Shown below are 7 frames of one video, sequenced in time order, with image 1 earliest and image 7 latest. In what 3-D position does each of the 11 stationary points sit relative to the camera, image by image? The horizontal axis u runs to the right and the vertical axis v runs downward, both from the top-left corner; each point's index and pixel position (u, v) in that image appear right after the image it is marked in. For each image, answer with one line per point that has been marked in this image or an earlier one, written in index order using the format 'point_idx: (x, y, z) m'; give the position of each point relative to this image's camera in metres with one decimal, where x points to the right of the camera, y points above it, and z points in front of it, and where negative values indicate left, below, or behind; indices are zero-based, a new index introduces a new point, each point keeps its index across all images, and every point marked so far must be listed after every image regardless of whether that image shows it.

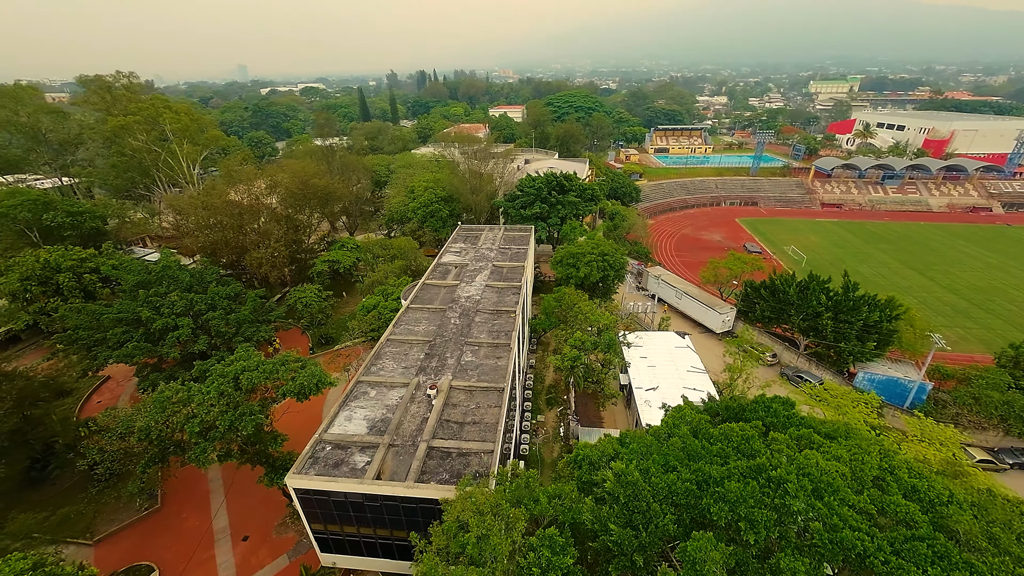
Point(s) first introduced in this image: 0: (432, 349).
0: (-3.7, -2.9, +19.4) m
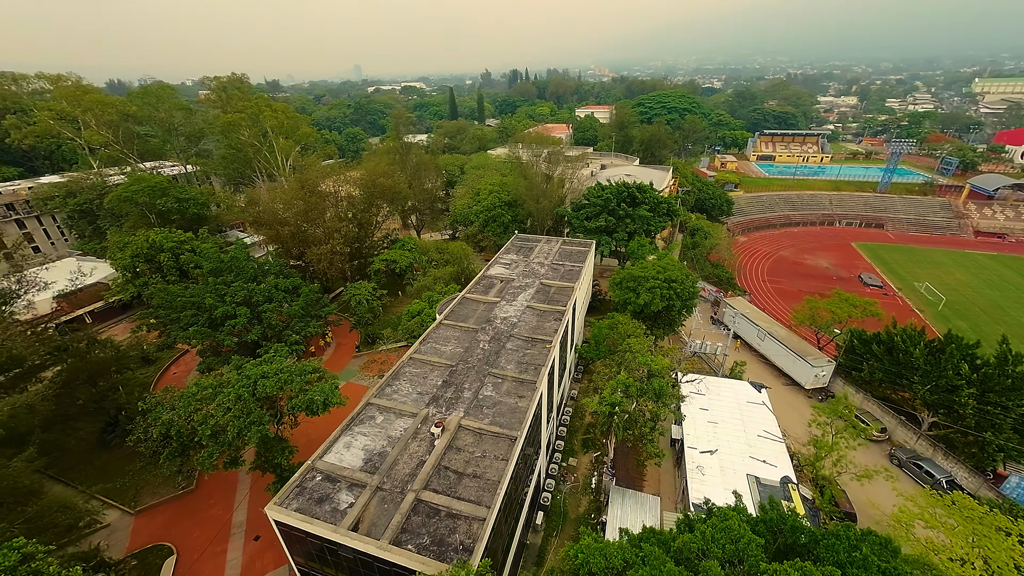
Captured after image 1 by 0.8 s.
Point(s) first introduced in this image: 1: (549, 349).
0: (-2.6, -3.8, +17.7) m
1: (+1.7, -2.8, +19.4) m
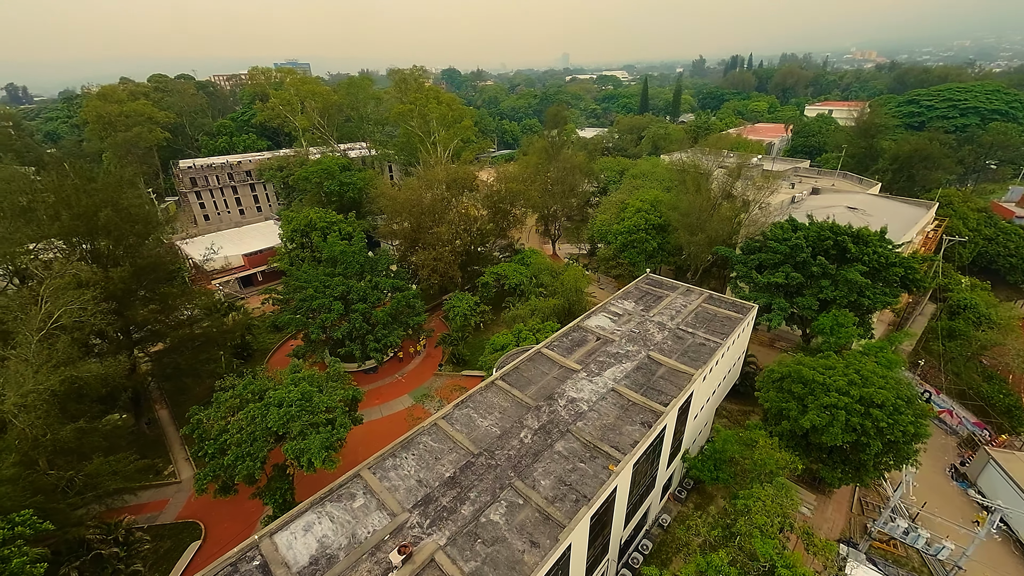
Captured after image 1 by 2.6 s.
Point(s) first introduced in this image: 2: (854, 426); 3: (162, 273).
0: (-1.6, -5.9, +13.4) m
1: (+3.1, -5.9, +13.1) m
2: (+13.3, -5.3, +16.2) m
3: (-16.7, +0.7, +19.5) m
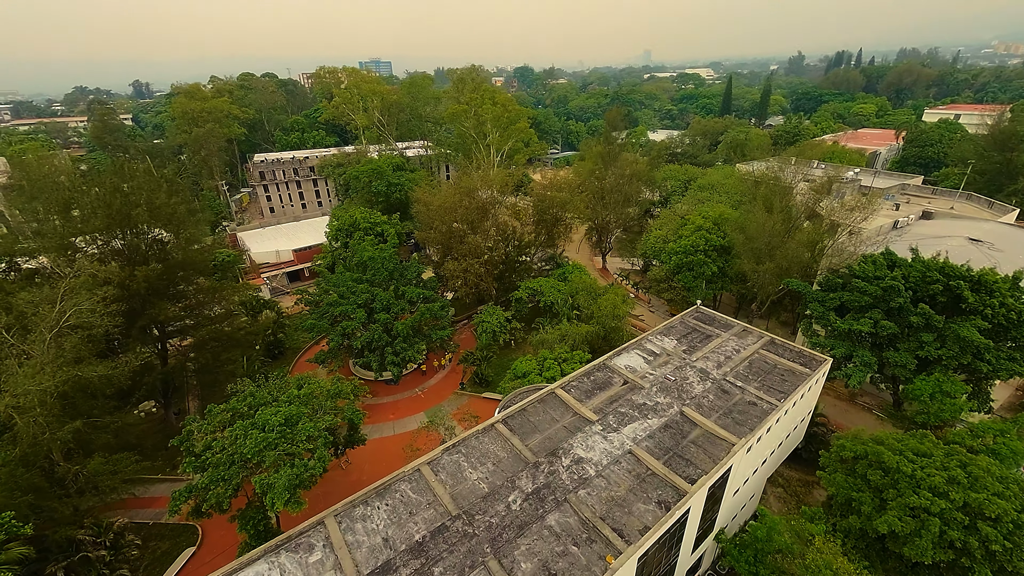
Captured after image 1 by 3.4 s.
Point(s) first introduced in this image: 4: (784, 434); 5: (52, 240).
0: (-2.1, -6.9, +11.8) m
1: (+2.5, -7.3, +10.8) m
2: (+13.0, -7.5, +12.3) m
3: (-15.6, +0.8, +20.0) m
4: (+10.7, -5.8, +16.5) m
5: (-19.2, +2.1, +17.4) m
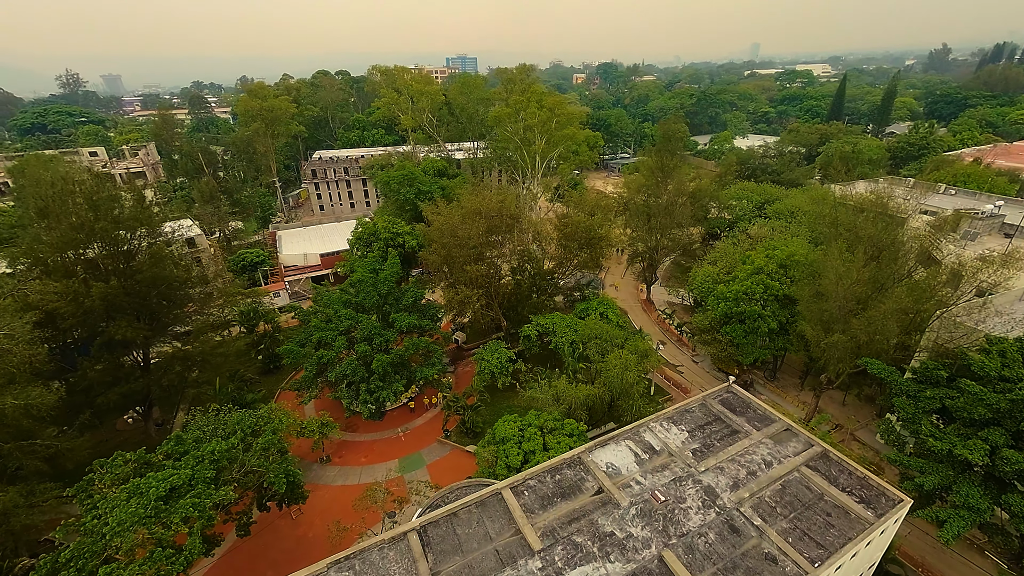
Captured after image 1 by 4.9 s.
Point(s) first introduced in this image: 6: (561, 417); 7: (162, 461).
0: (-5.1, -8.9, +9.1) m
1: (-0.7, -9.6, +7.3) m
2: (+9.8, -10.8, +7.1) m
3: (-16.2, 0.0, +19.3) m
4: (+8.5, -8.9, +11.6) m
5: (-20.1, +1.7, +17.4) m
6: (+2.1, -5.7, +18.5) m
7: (-11.5, -5.7, +14.0) m
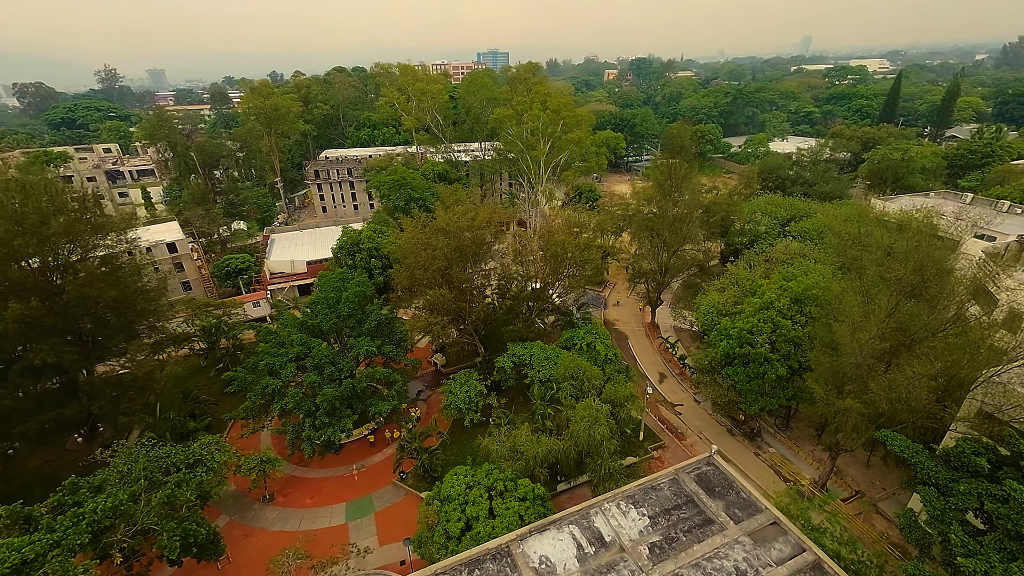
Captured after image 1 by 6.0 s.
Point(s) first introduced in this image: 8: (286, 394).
0: (-7.9, -10.2, +7.3) m
1: (-3.7, -11.2, +5.3) m
2: (+6.8, -12.7, +4.3) m
3: (-18.0, -0.8, +18.1) m
4: (+5.7, -10.7, +8.8) m
5: (-21.9, +0.9, +16.4) m
6: (+0.1, -7.2, +16.1) m
7: (-13.8, -6.7, +12.6) m
8: (-10.7, -5.0, +20.0) m
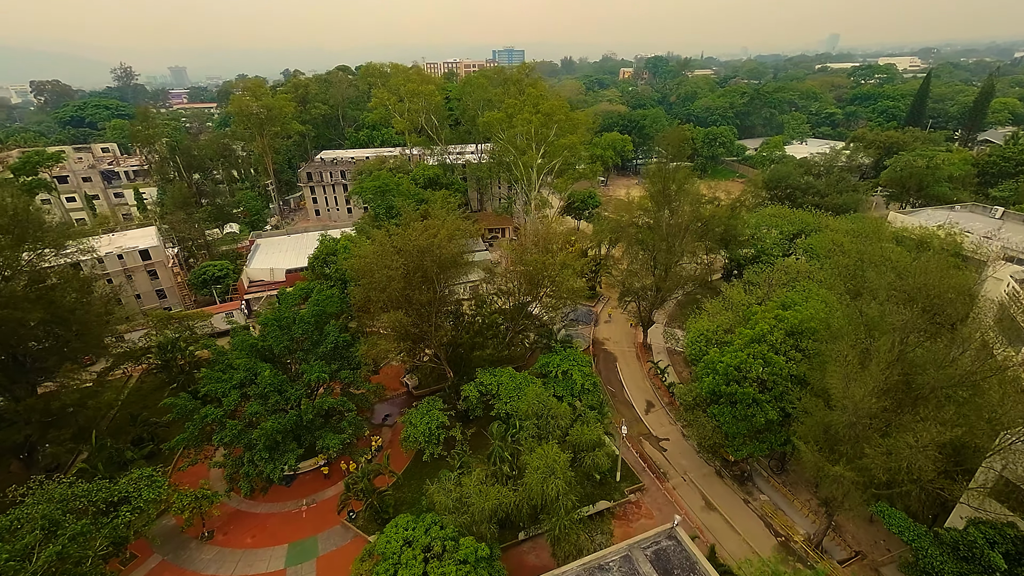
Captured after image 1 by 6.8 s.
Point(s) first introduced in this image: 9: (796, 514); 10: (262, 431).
0: (-10.2, -11.3, +5.9) m
1: (-6.2, -12.4, +3.7) m
2: (+4.2, -14.1, +2.4) m
3: (-19.8, -1.7, +17.1) m
4: (+3.4, -12.1, +7.0) m
5: (-23.7, +0.2, +15.5) m
6: (-1.9, -8.5, +14.5) m
7: (-15.9, -7.7, +11.4) m
8: (-12.5, -6.0, +18.7) m
9: (+13.1, -10.5, +19.3) m
10: (-10.6, -6.1, +18.2) m
